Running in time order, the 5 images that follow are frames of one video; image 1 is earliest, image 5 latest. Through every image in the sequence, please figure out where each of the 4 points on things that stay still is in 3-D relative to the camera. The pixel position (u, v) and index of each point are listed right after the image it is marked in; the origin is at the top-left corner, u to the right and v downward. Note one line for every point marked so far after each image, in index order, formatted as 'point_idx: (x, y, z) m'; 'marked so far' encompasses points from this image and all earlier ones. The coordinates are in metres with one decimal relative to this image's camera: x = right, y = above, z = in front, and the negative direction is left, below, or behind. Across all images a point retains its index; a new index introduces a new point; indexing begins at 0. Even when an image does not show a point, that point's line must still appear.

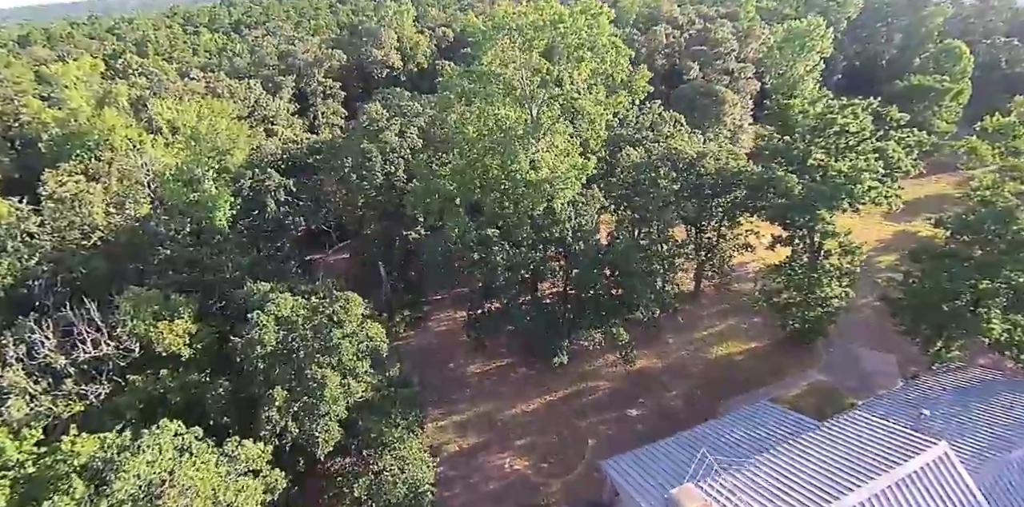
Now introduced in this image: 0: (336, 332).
0: (-4.9, -2.4, +14.8) m
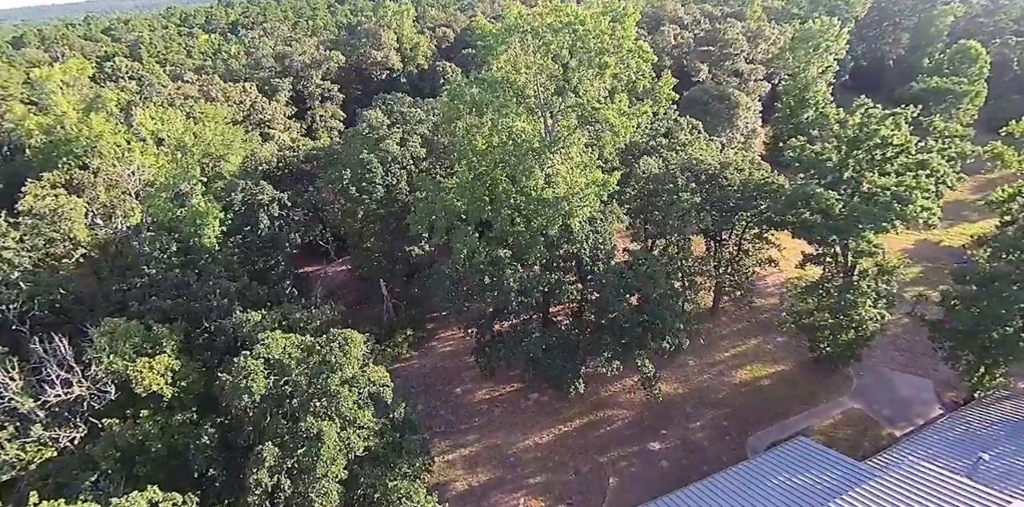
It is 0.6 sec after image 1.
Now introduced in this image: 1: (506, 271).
0: (-4.4, -3.2, +13.2) m
1: (-0.1, -0.6, +18.6) m
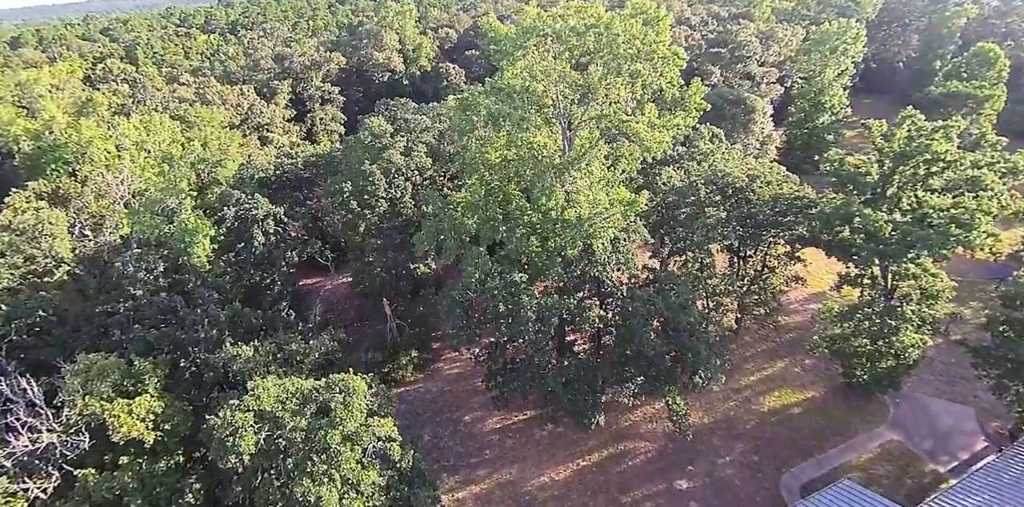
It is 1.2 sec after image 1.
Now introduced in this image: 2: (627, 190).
0: (-3.9, -4.0, +11.6) m
1: (+0.4, -1.4, +17.0) m
2: (+3.7, +2.0, +16.8) m
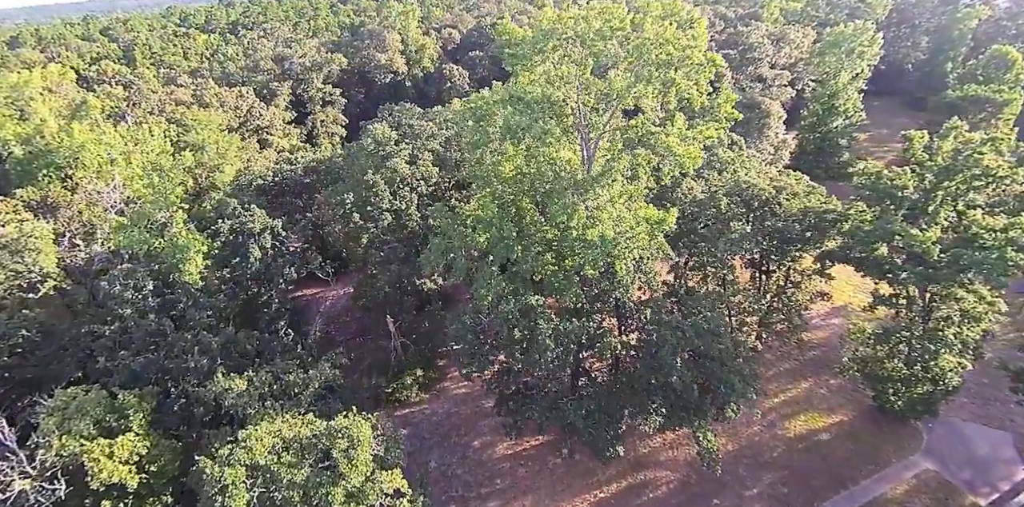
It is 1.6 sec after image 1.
0: (-3.5, -4.6, +10.4) m
1: (+0.8, -2.0, +15.8) m
2: (+4.2, +1.4, +15.6) m
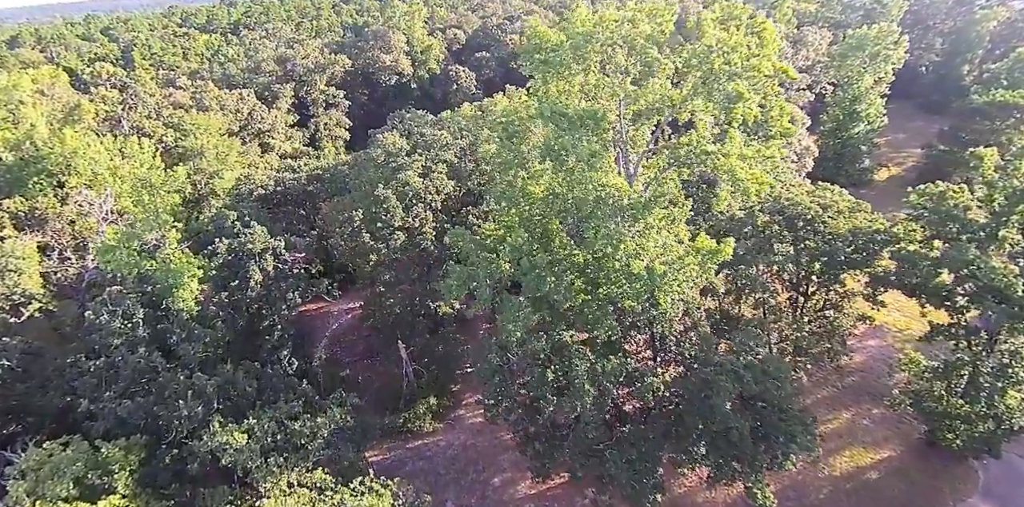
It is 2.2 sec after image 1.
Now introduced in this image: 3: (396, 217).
0: (-2.7, -5.3, +8.8) m
1: (+1.6, -2.8, +14.2) m
2: (+5.0, +0.6, +13.9) m
3: (-4.3, +1.4, +19.6) m
